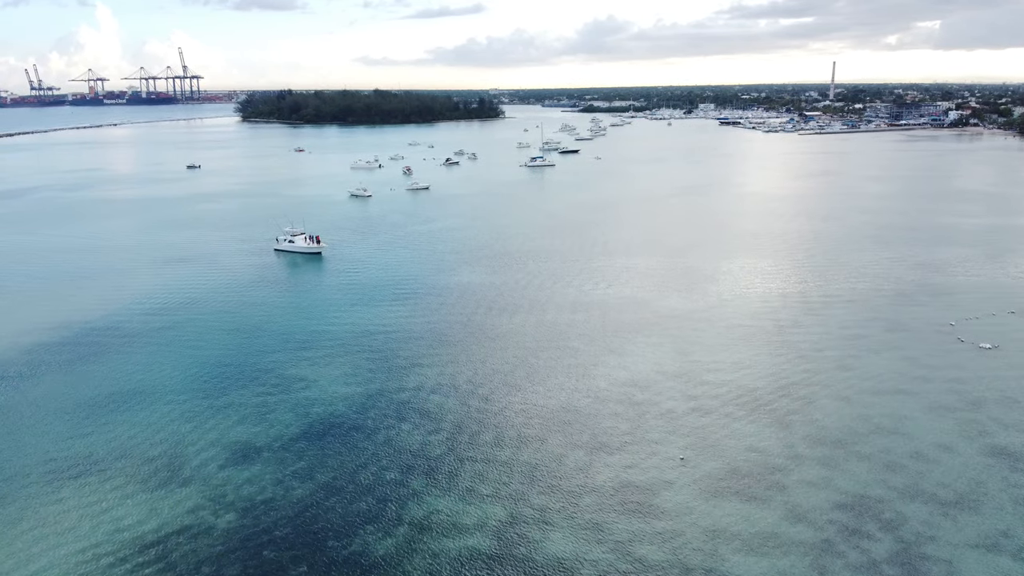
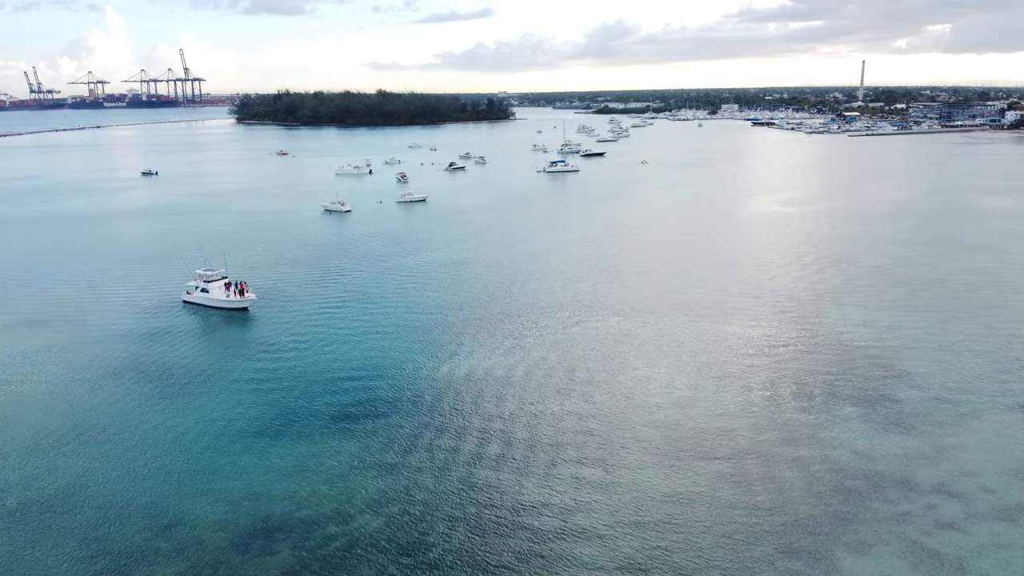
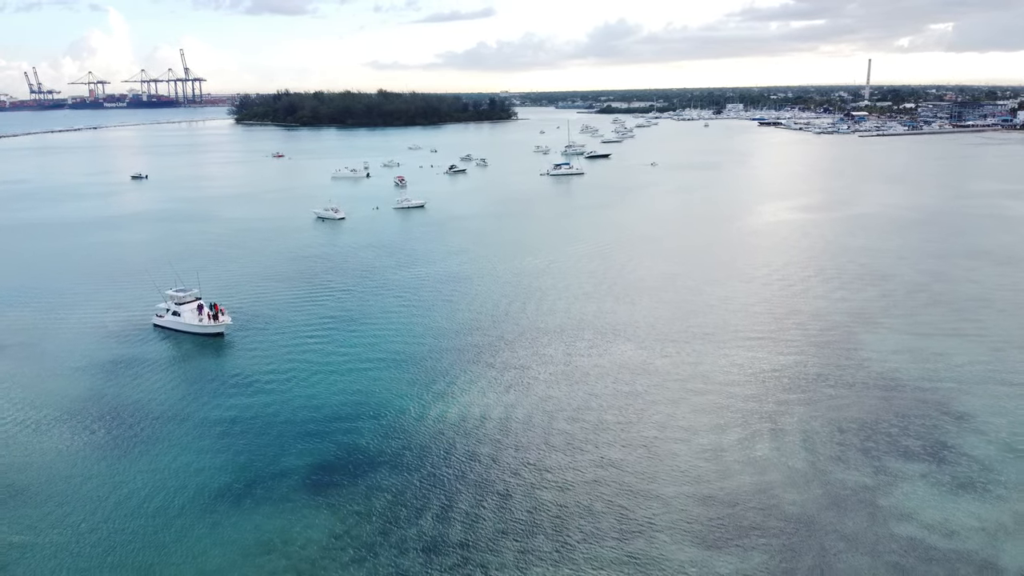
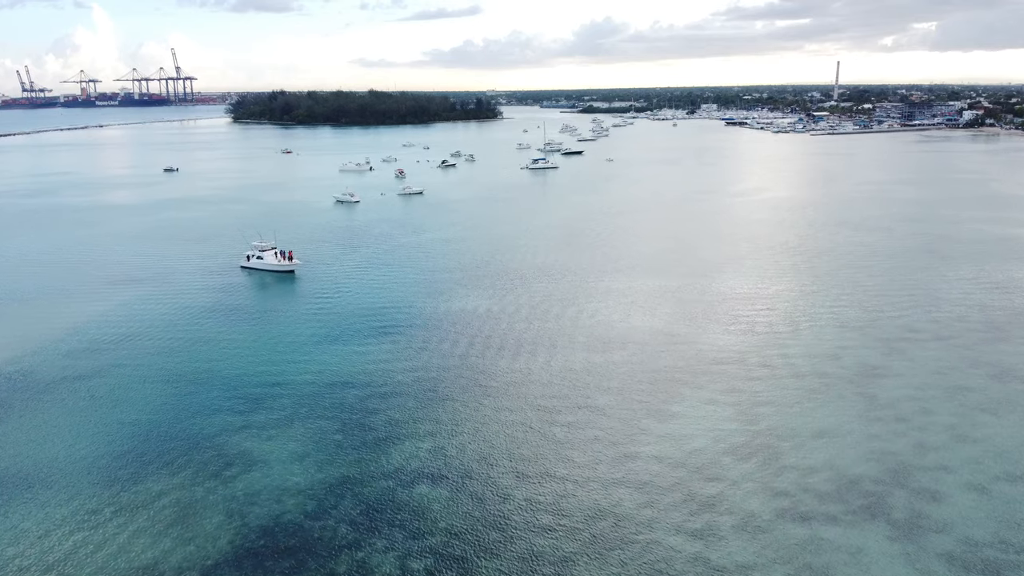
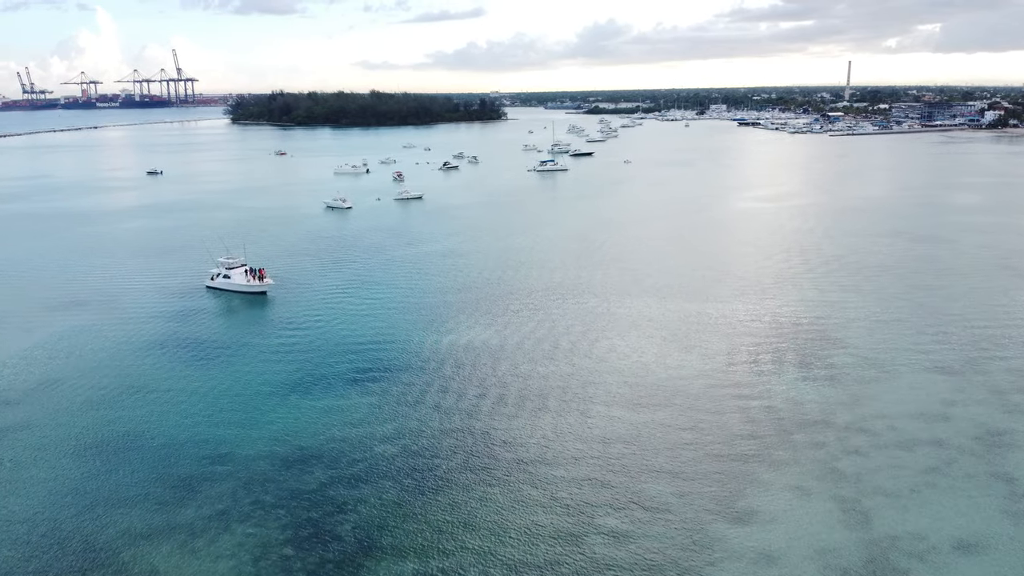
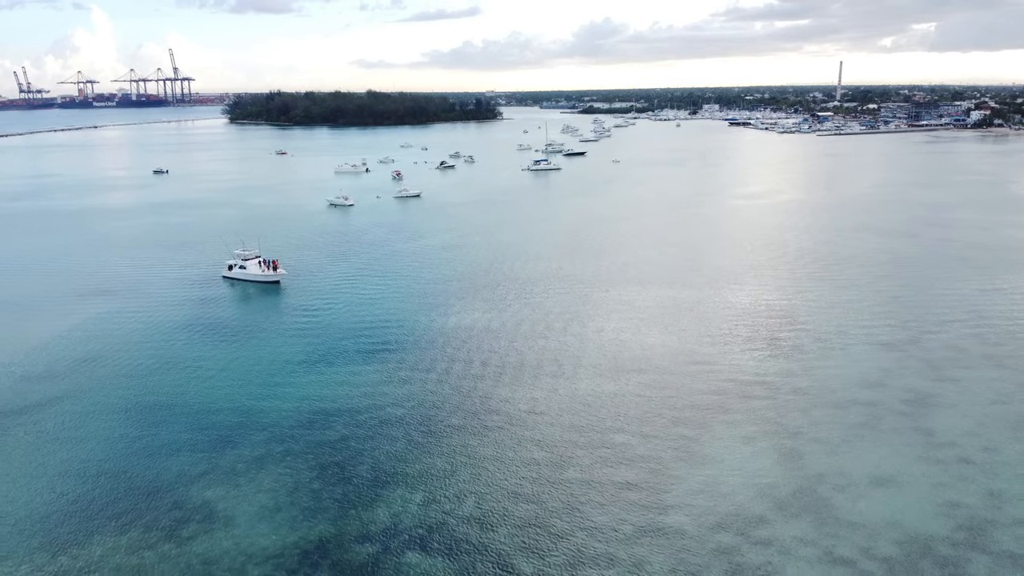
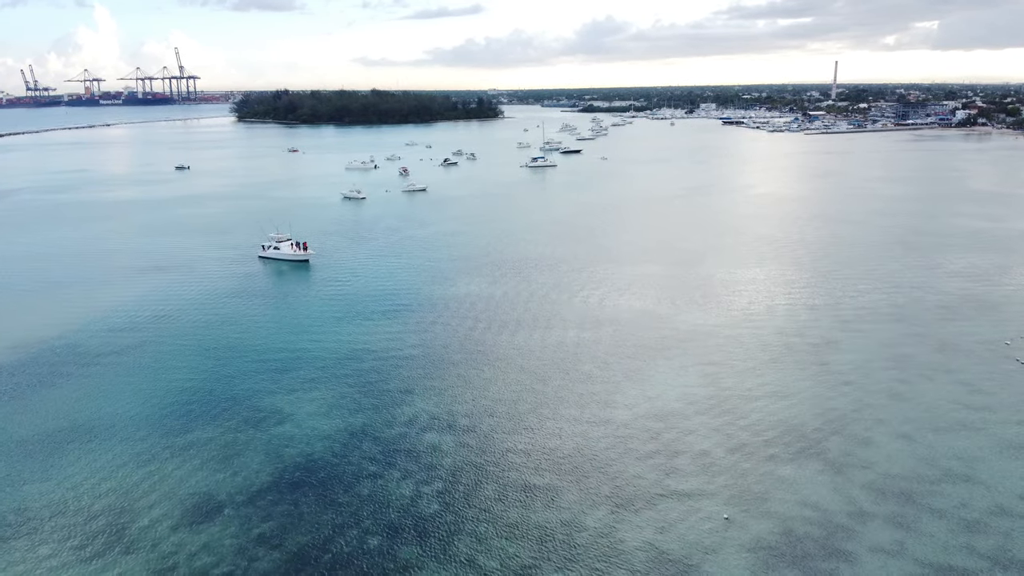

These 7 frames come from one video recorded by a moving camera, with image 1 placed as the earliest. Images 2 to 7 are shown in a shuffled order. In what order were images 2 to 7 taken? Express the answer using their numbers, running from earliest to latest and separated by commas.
7, 4, 6, 5, 2, 3
